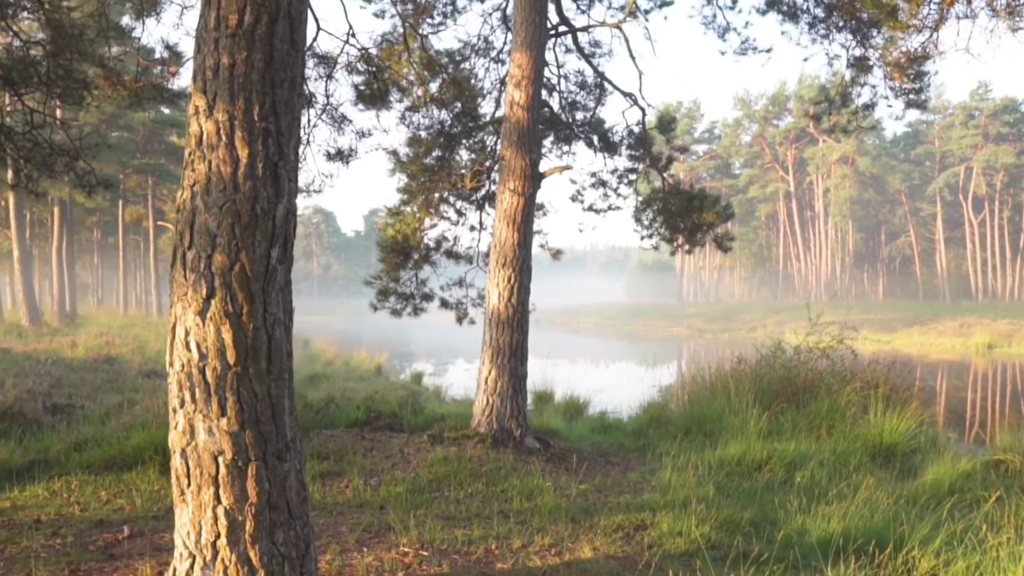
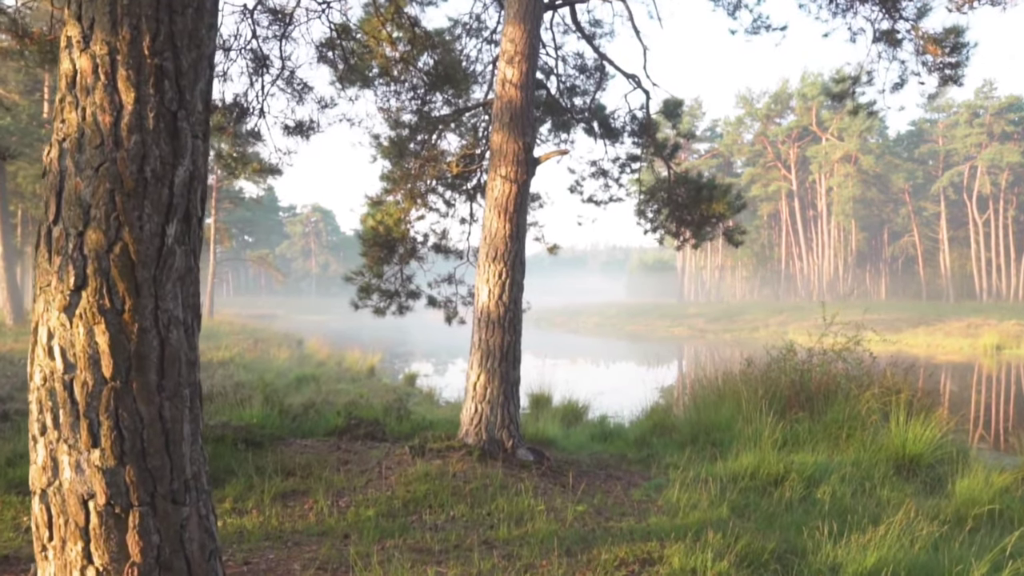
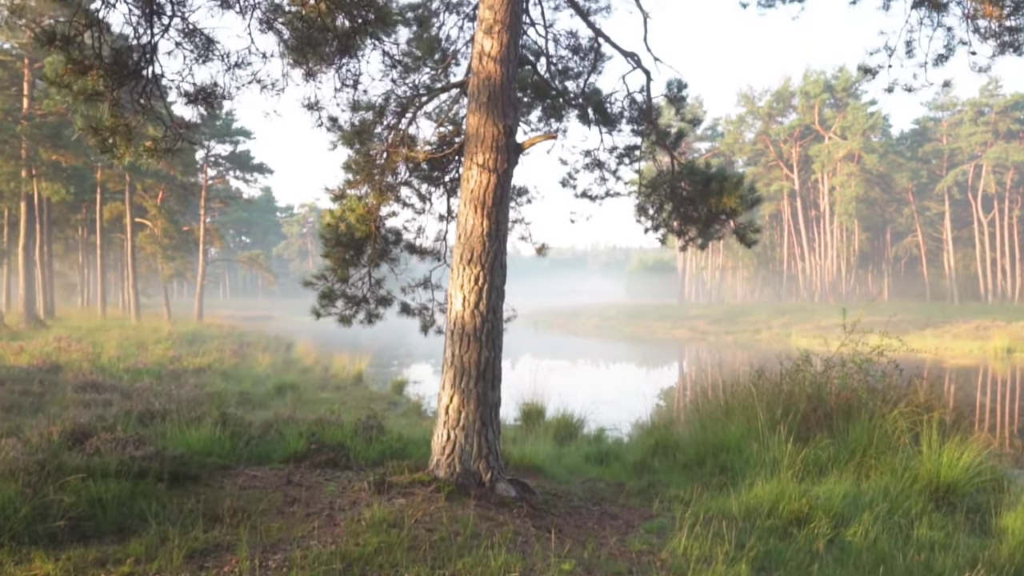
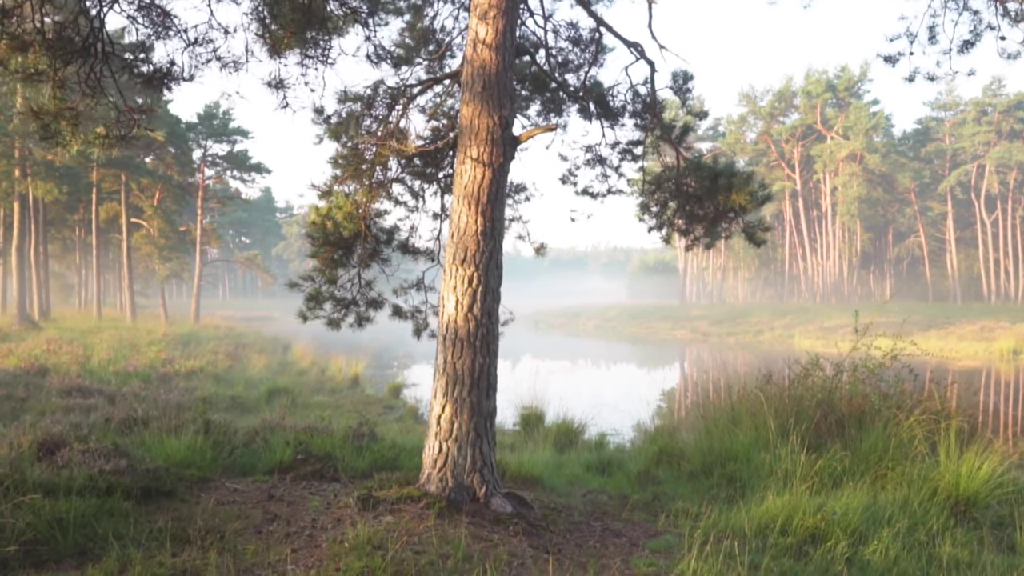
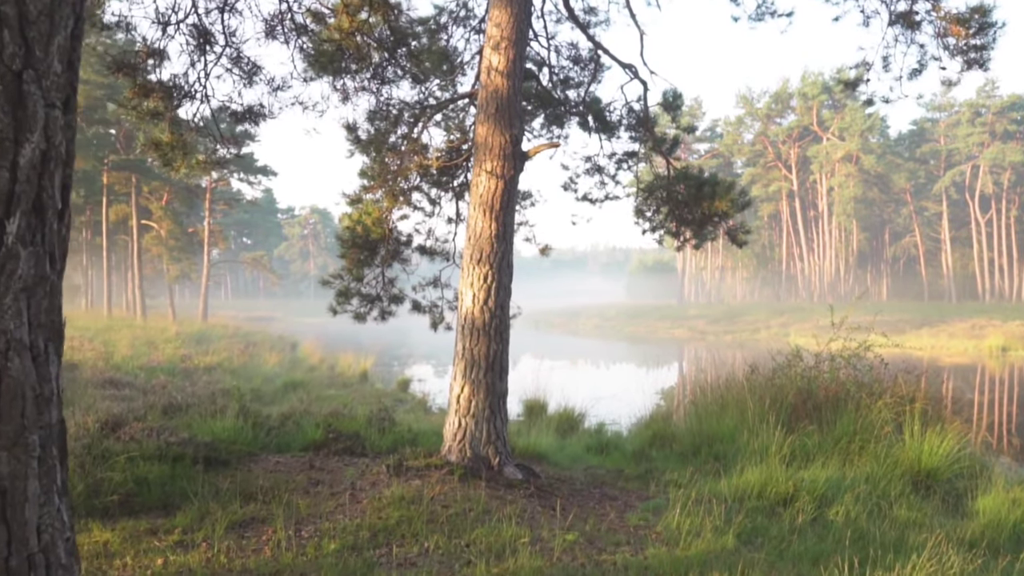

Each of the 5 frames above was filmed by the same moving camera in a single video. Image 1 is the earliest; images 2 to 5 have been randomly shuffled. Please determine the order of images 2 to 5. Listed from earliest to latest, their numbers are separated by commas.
2, 5, 3, 4
